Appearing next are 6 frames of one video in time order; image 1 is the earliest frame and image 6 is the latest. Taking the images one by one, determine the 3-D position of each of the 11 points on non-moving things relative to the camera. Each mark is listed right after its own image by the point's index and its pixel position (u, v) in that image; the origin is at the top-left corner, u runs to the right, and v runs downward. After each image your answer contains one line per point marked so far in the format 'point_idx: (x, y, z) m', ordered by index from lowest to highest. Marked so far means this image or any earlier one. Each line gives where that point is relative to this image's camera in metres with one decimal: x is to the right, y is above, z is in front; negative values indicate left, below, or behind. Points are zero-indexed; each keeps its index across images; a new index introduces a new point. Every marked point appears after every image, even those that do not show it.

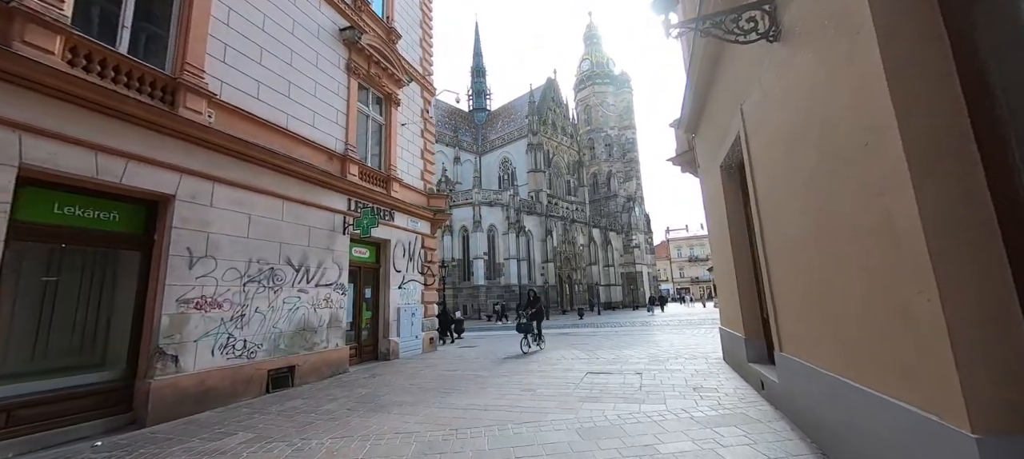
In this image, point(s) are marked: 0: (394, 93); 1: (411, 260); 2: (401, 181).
0: (-3.2, +3.7, +10.8) m
1: (-2.8, -0.8, +10.8) m
2: (-3.0, +1.3, +10.7) m
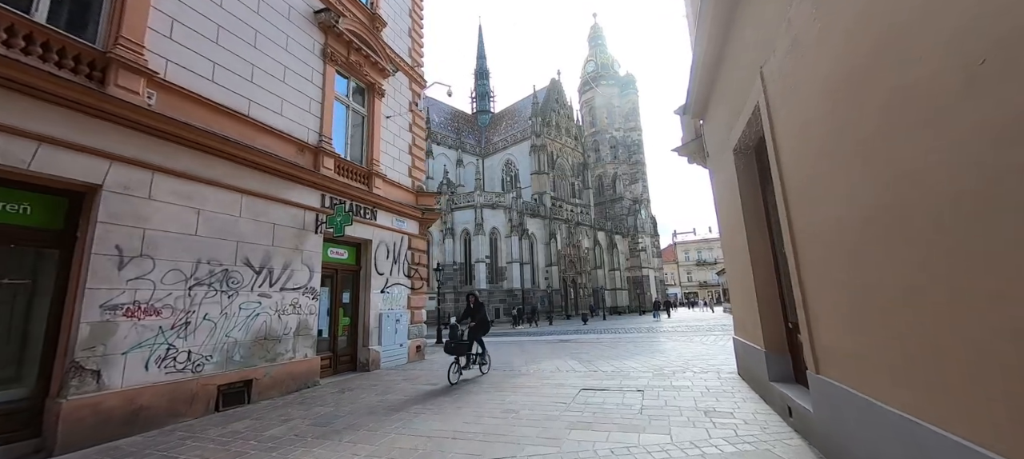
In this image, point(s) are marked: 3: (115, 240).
0: (-3.4, +3.7, +10.1) m
1: (-3.0, -0.8, +10.0) m
2: (-3.2, +1.3, +10.0) m
3: (-4.9, -0.1, +4.9) m
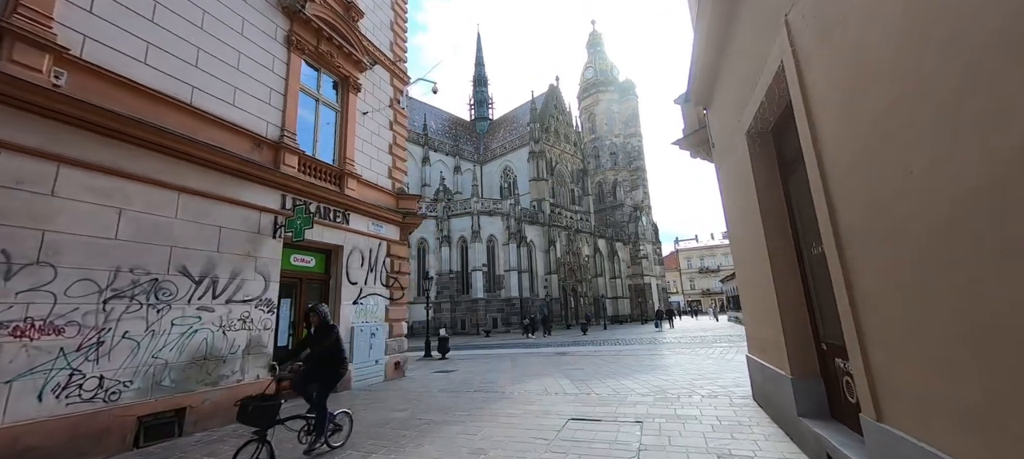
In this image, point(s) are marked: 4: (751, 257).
0: (-3.8, +3.6, +9.3) m
1: (-3.3, -0.9, +9.2) m
2: (-3.5, +1.2, +9.2) m
3: (-5.3, -0.1, +4.1) m
4: (+3.1, -0.3, +5.1) m
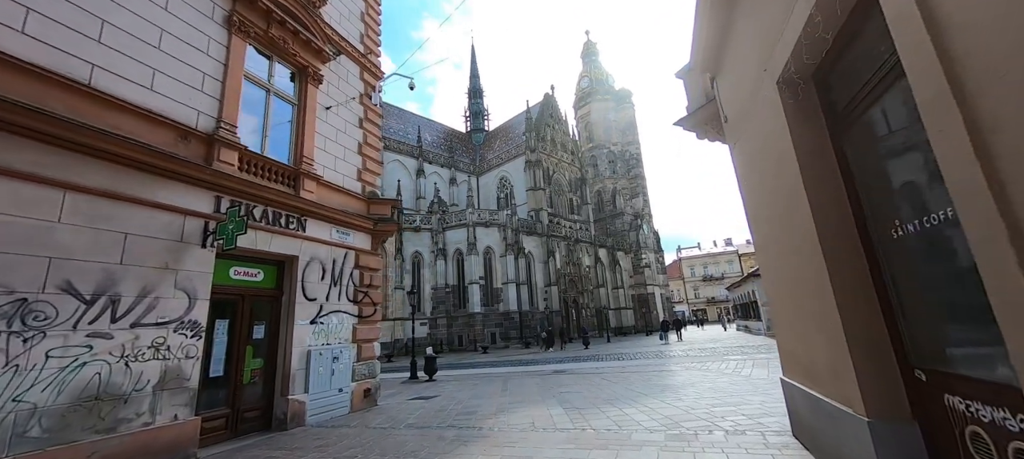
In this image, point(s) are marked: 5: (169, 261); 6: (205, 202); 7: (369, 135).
0: (-4.2, +3.4, +8.3) m
1: (-3.6, -1.1, +8.0) m
2: (-3.9, +1.0, +8.1) m
3: (-5.6, -0.2, +3.0) m
4: (+2.7, -0.2, +3.9) m
5: (-4.7, -0.4, +5.4) m
6: (-4.6, +0.4, +5.9) m
7: (-3.5, +2.3, +9.7) m
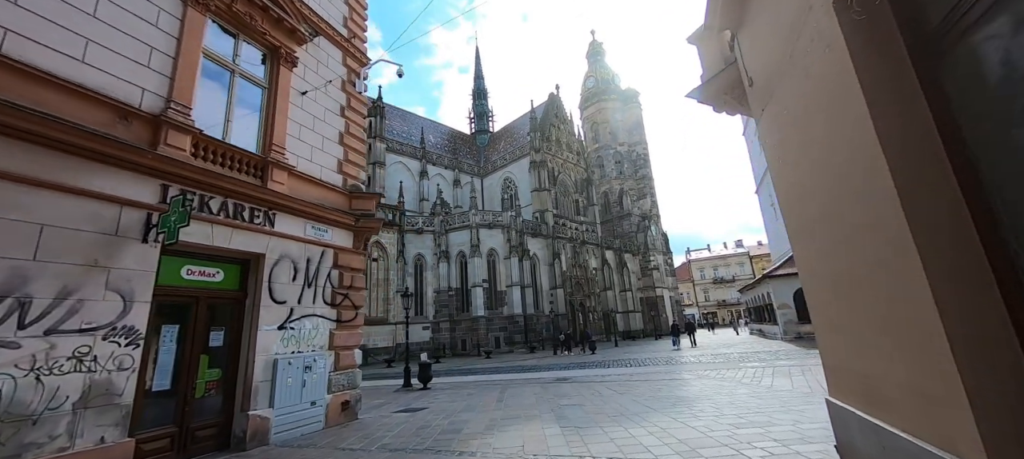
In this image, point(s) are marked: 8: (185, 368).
0: (-4.4, +3.5, +7.6) m
1: (-3.8, -1.0, +7.3) m
2: (-4.0, +1.1, +7.4) m
3: (-5.9, -0.1, +2.2) m
4: (+2.5, -0.1, +3.1) m
5: (-4.9, -0.3, +4.7) m
6: (-4.8, +0.5, +5.2) m
7: (-3.6, +2.4, +8.9) m
8: (-4.6, -2.0, +5.6) m
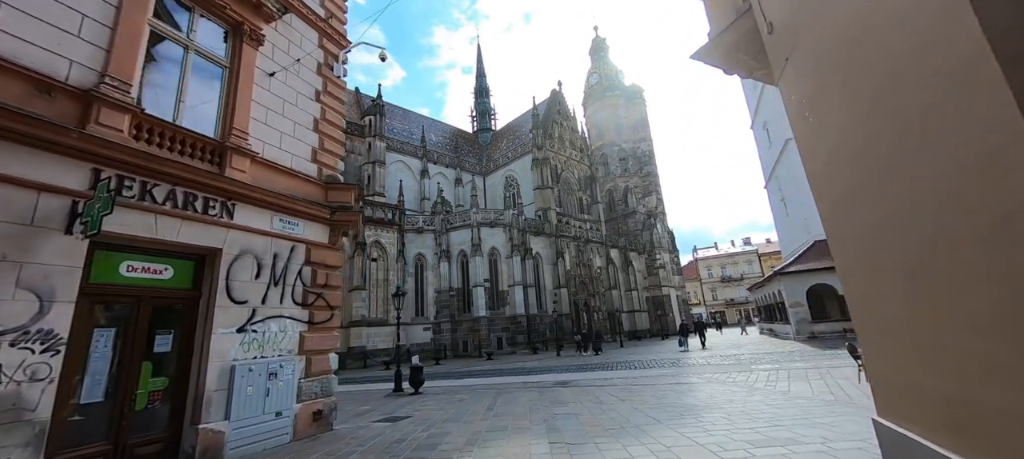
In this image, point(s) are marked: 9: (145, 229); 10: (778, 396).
0: (-4.6, +3.6, +7.0) m
1: (-4.0, -0.9, +6.6) m
2: (-4.3, +1.2, +6.7) m
3: (-6.2, 0.0, +1.6) m
4: (+2.2, +0.1, +2.3) m
5: (-5.1, -0.2, +4.0) m
6: (-5.1, +0.6, +4.6) m
7: (-3.8, +2.5, +8.3) m
8: (-4.8, -1.9, +4.9) m
9: (-4.8, 0.0, +5.1) m
10: (+4.9, -3.1, +7.4) m
